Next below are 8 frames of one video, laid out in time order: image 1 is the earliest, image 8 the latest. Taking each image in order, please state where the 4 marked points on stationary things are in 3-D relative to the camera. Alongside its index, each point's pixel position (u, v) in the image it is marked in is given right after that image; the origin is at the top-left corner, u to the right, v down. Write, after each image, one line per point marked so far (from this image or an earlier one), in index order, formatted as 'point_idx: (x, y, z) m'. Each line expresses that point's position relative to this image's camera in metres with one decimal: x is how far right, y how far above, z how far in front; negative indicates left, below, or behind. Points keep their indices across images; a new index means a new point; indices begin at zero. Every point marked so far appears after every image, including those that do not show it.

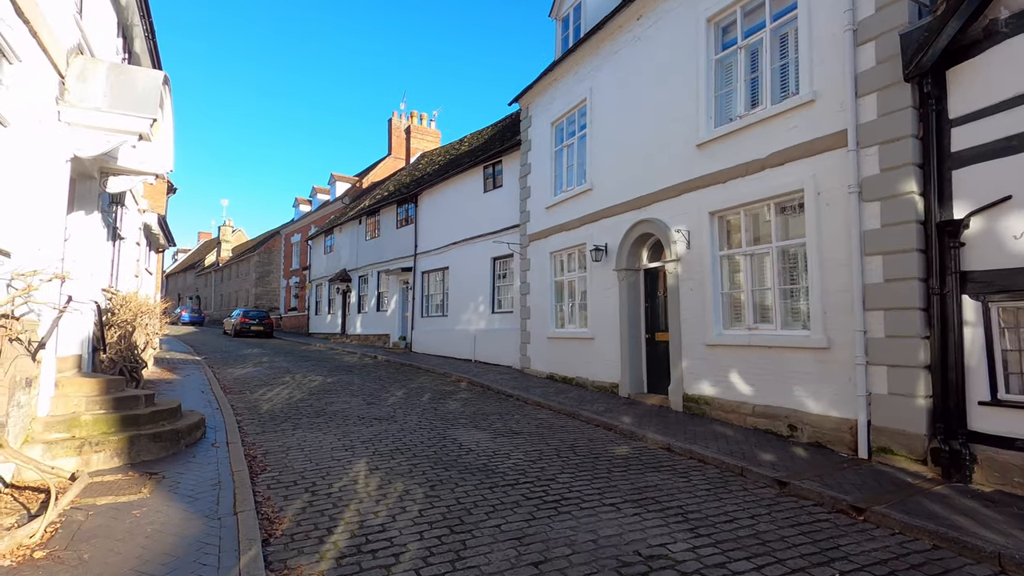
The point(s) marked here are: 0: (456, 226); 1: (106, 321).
0: (-1.8, +2.0, +17.5) m
1: (-6.2, -0.5, +8.3) m
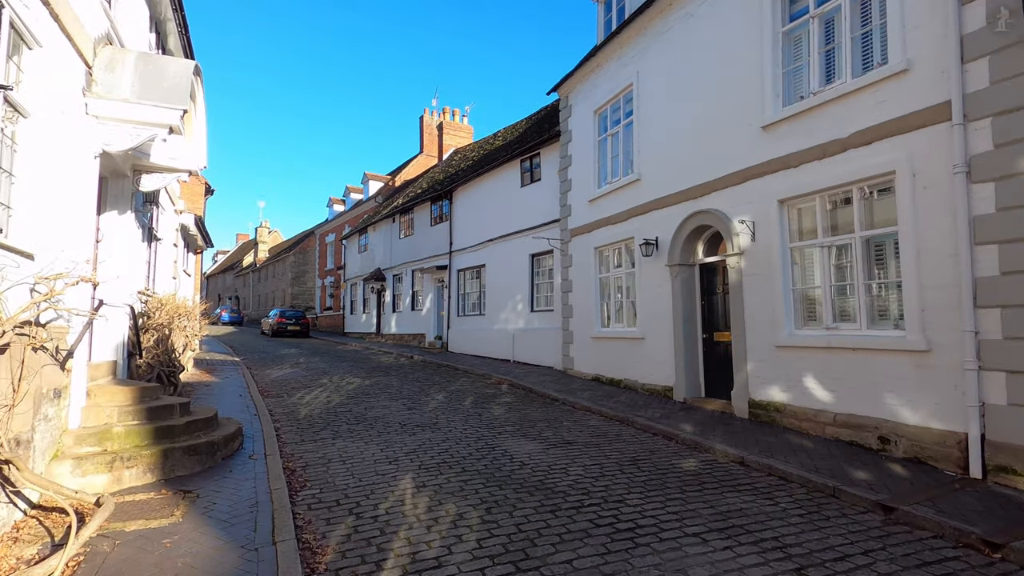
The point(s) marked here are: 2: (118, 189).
0: (-0.6, +2.1, +17.0) m
1: (-5.5, -0.5, +8.0) m
2: (-4.7, +1.2, +6.4) m
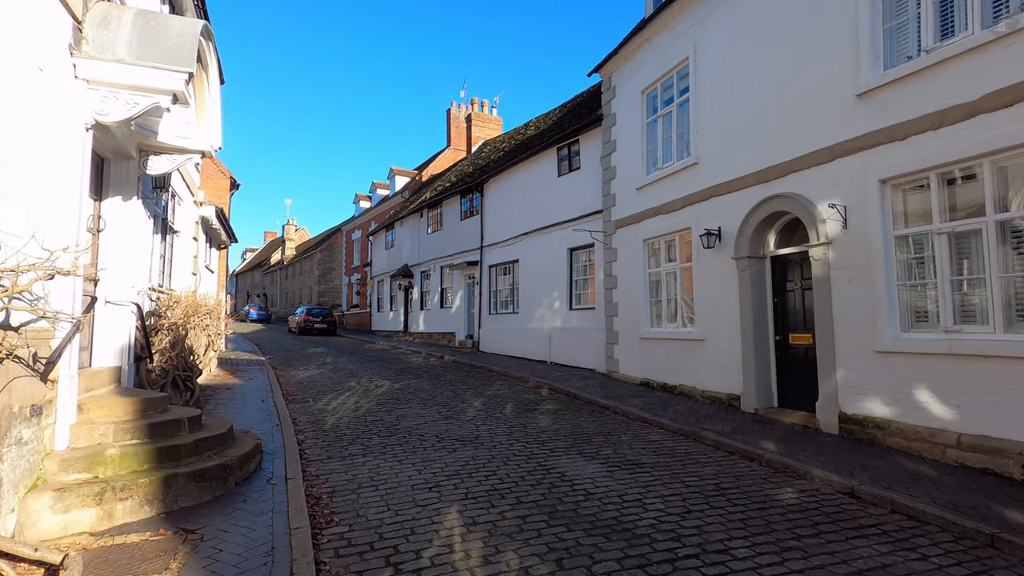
0: (+0.5, +2.2, +16.0) m
1: (-4.8, -0.5, +7.3) m
2: (-4.1, +1.2, +5.6) m
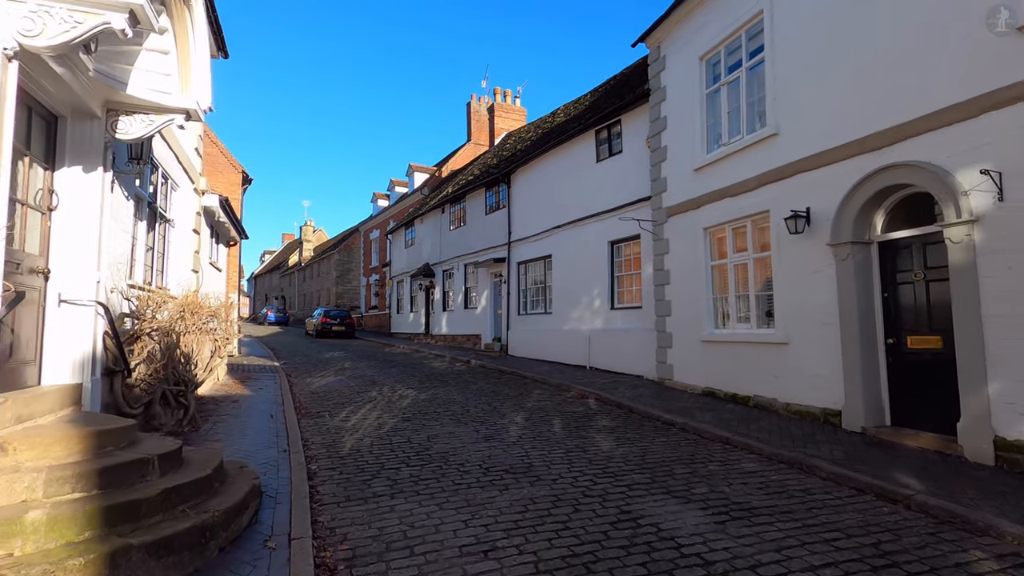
0: (+1.3, +2.2, +14.6) m
1: (-4.2, -0.5, +6.1) m
2: (-3.5, +1.3, +4.4) m
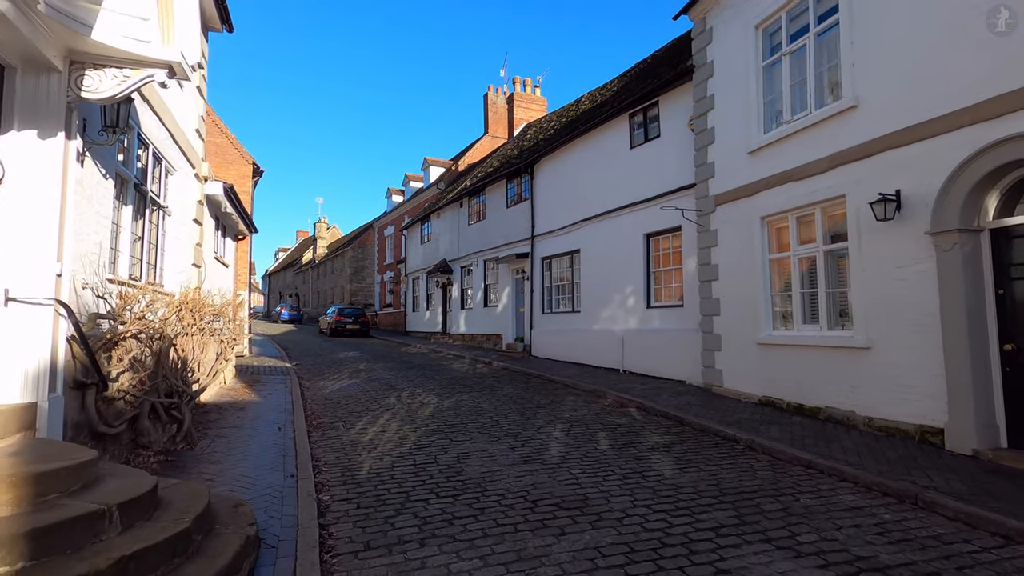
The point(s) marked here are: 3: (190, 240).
0: (+2.0, +2.3, +13.6) m
1: (-3.8, -0.4, +5.3) m
2: (-3.1, +1.3, +3.5) m
3: (-4.6, +0.7, +7.8) m
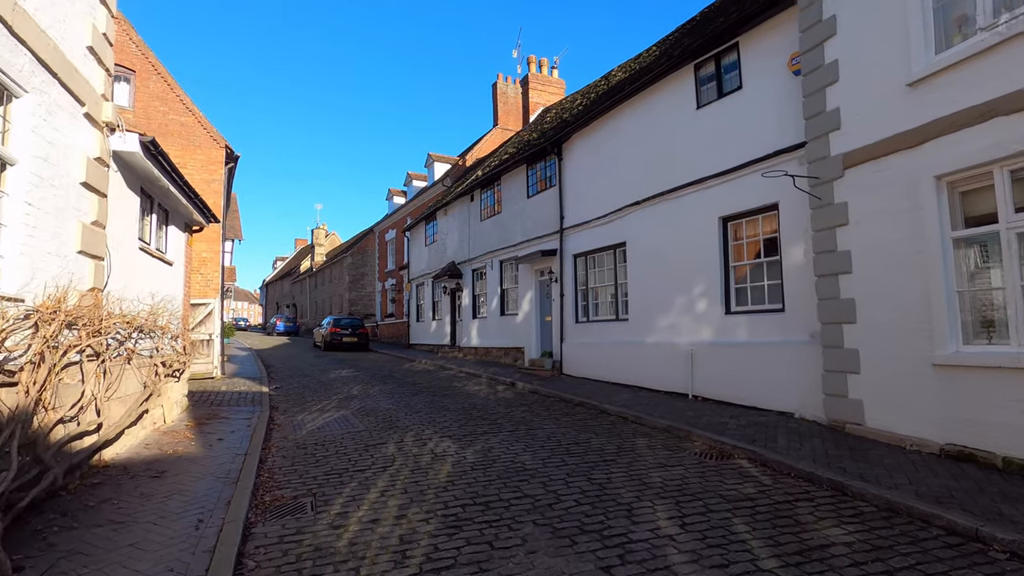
0: (+2.6, +2.3, +10.9) m
1: (-3.2, -0.4, +2.5) m
2: (-2.6, +1.4, +0.8) m
3: (-4.1, +0.7, +5.0) m
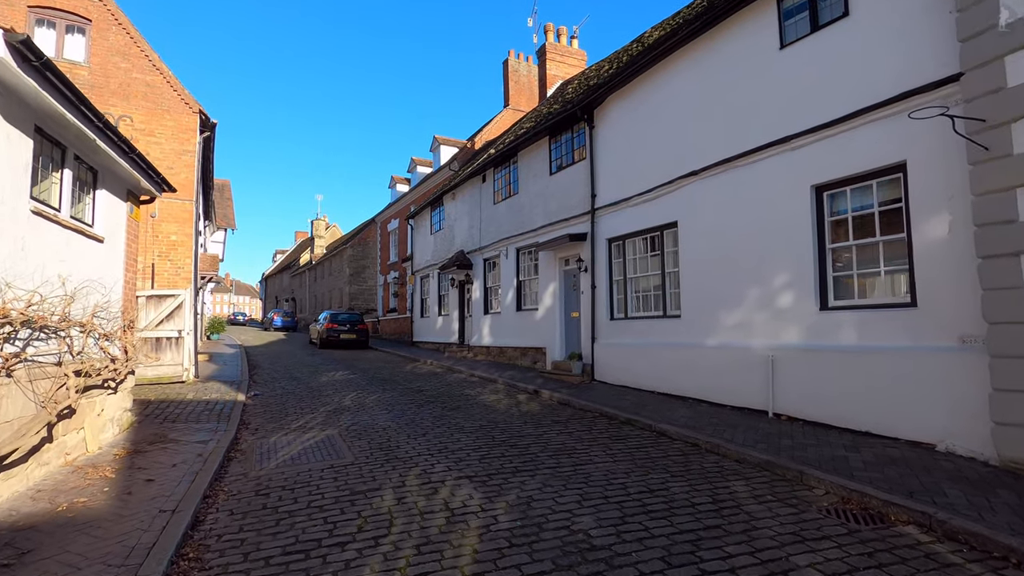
0: (+3.0, +2.4, +8.8) m
1: (-2.8, -0.2, +0.5) m
2: (-2.2, +1.5, -1.2) m
3: (-3.6, +0.8, +3.0) m
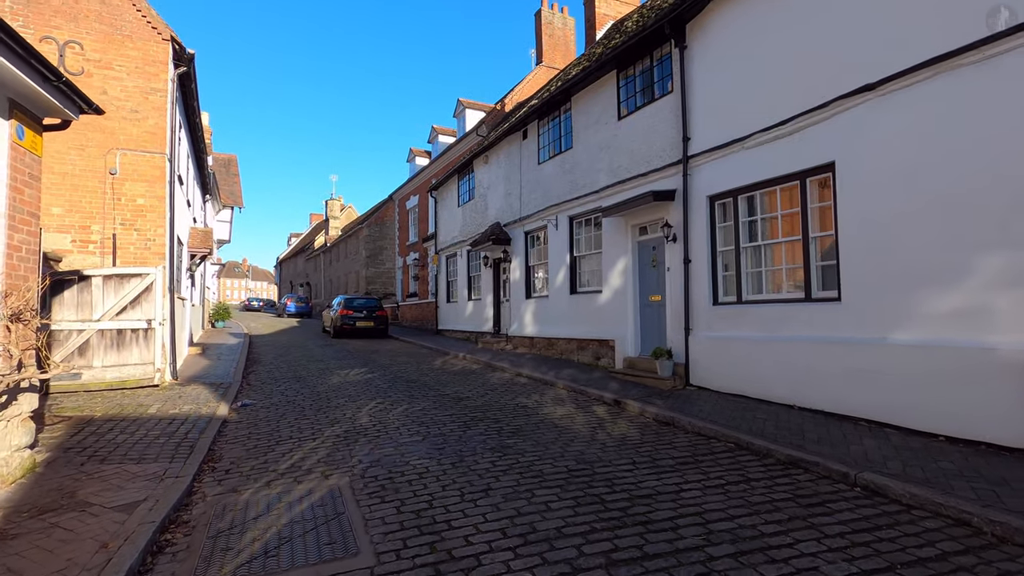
0: (+4.0, +2.8, +5.9) m
1: (-2.0, -0.2, -2.2) m
2: (-1.5, +1.5, -4.0) m
3: (-2.8, +1.0, +0.3) m
